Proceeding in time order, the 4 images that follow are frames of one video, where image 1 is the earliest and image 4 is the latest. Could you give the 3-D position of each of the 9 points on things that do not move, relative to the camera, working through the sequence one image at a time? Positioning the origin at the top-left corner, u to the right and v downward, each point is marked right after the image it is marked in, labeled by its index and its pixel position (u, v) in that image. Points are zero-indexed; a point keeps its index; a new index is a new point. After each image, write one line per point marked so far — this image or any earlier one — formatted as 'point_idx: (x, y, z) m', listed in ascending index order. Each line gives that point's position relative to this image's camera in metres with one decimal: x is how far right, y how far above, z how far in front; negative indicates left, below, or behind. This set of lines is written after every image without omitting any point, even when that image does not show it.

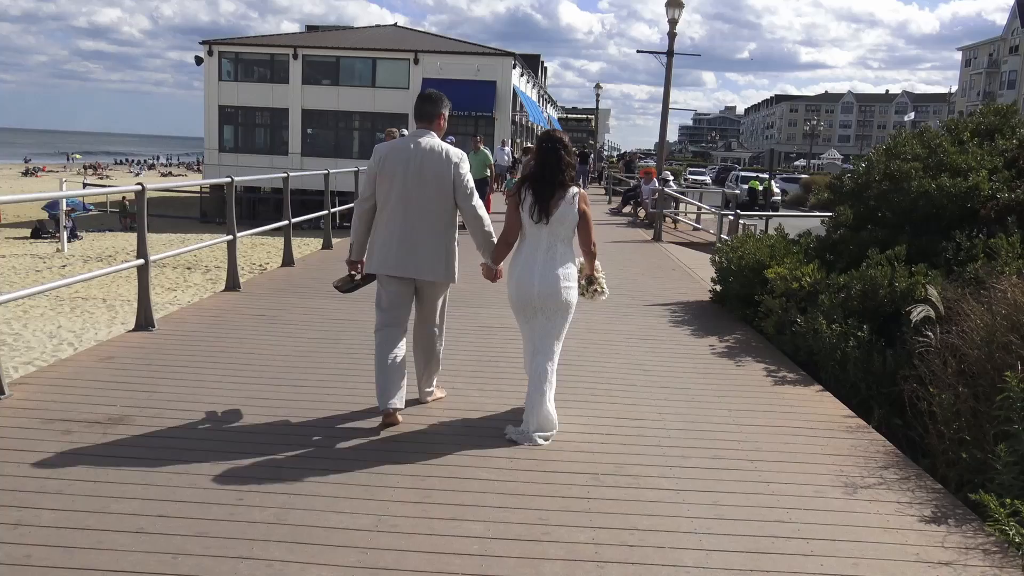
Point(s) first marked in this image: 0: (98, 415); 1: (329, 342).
0: (-2.2, -0.7, +4.7) m
1: (-1.4, -0.4, +6.8) m
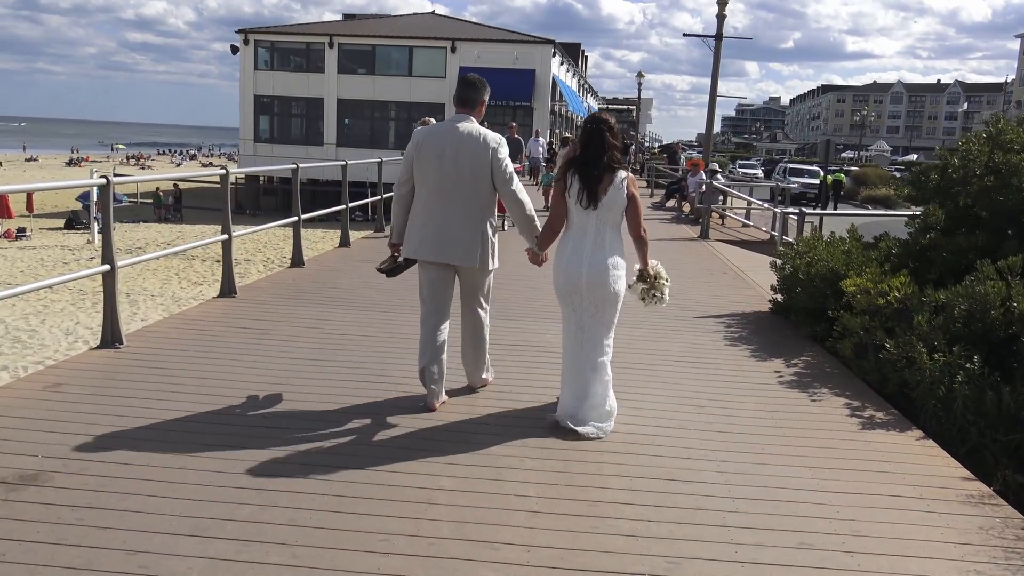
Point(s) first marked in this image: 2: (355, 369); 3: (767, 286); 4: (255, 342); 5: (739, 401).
0: (-2.1, -0.8, +3.7) m
1: (-1.2, -0.5, +5.8) m
2: (-1.0, -0.5, +5.6) m
3: (+2.6, 0.0, +9.1) m
4: (-1.8, -0.4, +6.2) m
5: (+1.4, -0.7, +5.2) m
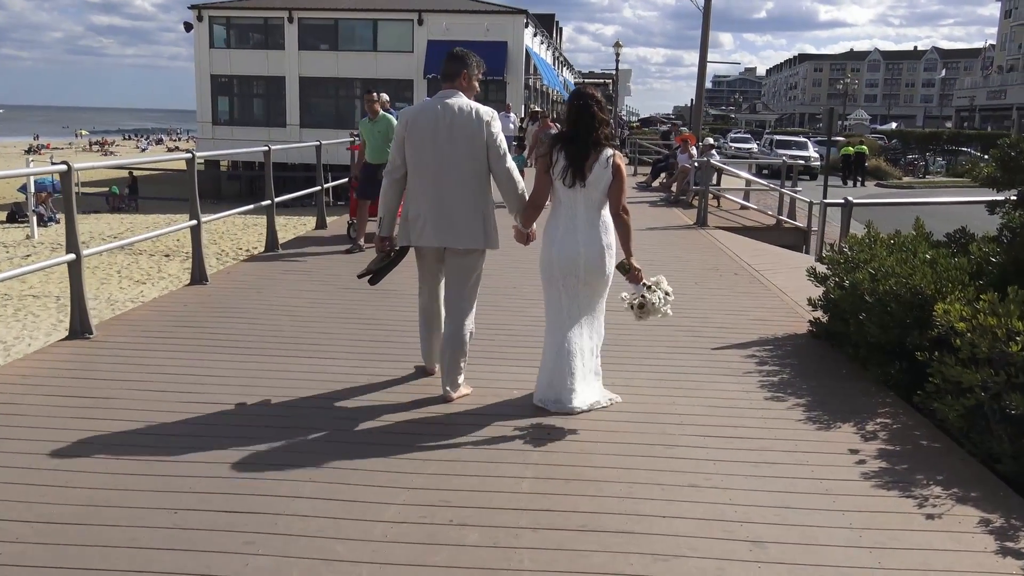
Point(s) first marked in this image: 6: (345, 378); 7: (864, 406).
0: (-2.3, -1.1, +1.7) m
1: (-1.5, -0.7, +3.8) m
2: (-1.3, -0.8, +3.7) m
3: (+2.3, -0.1, +7.2) m
4: (-2.1, -0.6, +4.2) m
5: (+1.2, -0.9, +3.3) m
6: (-1.0, -0.5, +5.0) m
7: (+1.8, -0.6, +4.5) m
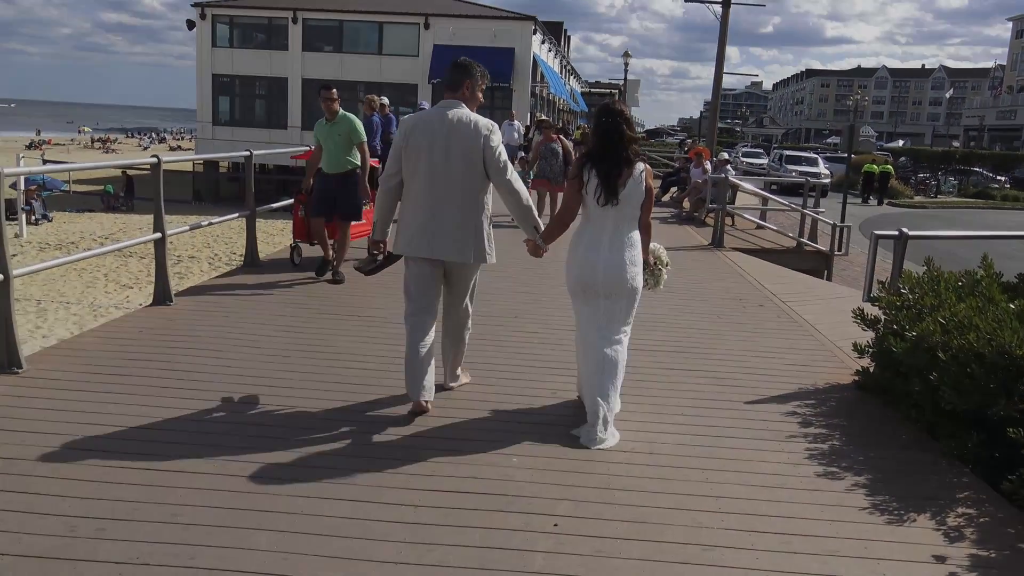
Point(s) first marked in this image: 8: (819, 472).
0: (-2.3, -1.2, +0.9) m
1: (-1.5, -0.9, +3.0) m
2: (-1.3, -0.9, +2.9) m
3: (+2.3, -0.4, +6.4) m
4: (-2.1, -0.8, +3.4) m
5: (+1.1, -1.1, +2.5) m
6: (-1.0, -0.7, +4.2) m
7: (+1.8, -0.9, +3.7) m
8: (+1.4, -0.8, +4.0) m
